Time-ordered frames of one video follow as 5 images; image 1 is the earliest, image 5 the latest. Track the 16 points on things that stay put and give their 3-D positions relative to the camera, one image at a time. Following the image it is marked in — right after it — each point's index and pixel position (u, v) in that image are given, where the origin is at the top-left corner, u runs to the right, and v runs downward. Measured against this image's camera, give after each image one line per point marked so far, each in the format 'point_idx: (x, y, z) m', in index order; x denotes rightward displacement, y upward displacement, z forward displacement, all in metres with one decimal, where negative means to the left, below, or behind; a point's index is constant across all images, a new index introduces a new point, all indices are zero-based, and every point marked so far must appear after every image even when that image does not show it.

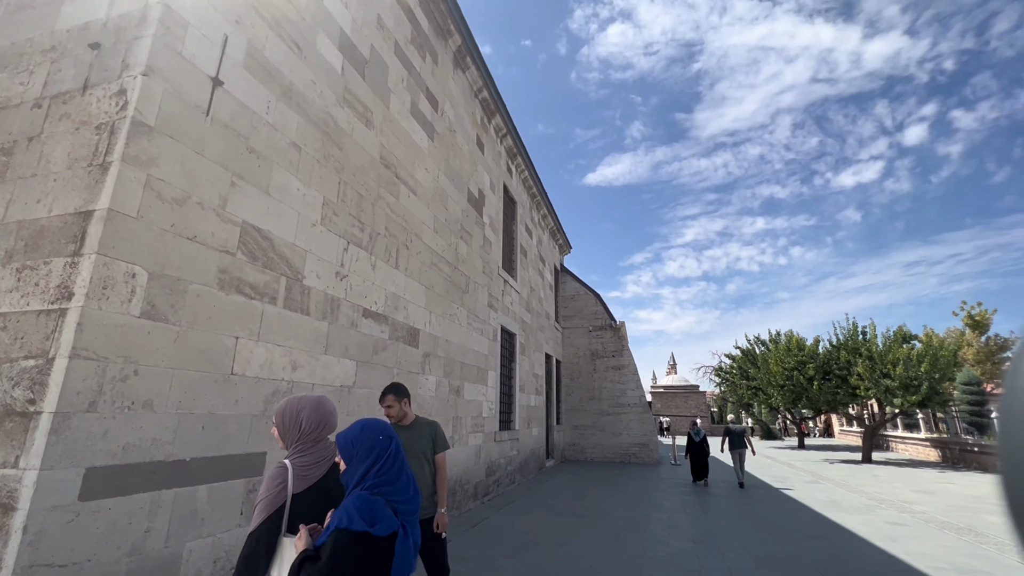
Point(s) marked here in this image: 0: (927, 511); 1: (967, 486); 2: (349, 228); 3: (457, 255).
0: (+7.3, -3.9, +8.2) m
1: (+11.0, -4.8, +11.3) m
2: (-1.8, +0.6, +5.0) m
3: (-0.9, +0.6, +8.0) m
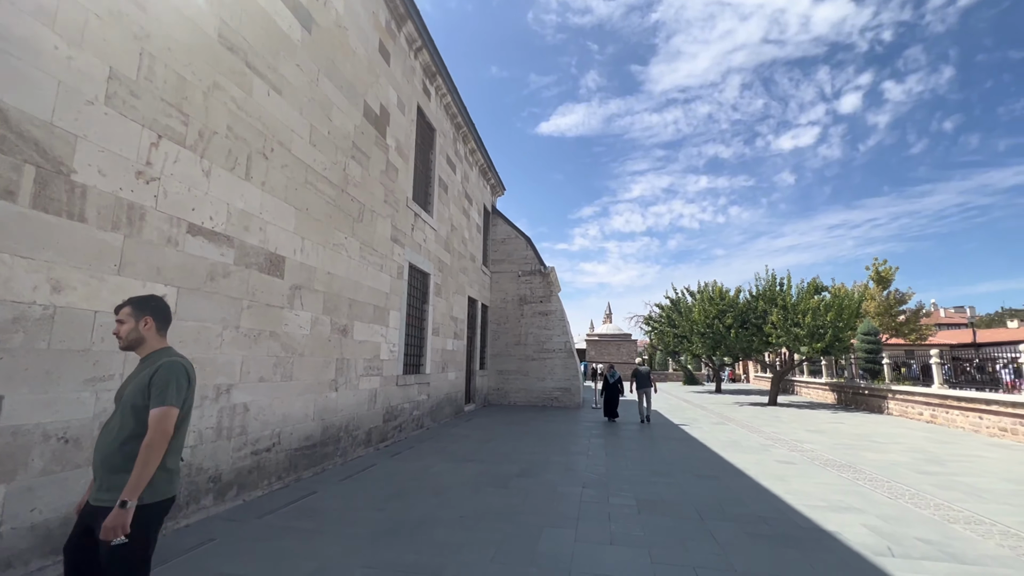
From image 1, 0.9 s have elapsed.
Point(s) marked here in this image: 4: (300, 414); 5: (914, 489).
0: (+5.6, -3.0, +8.6) m
1: (+8.9, -3.6, +12.2) m
2: (-2.9, +1.4, +3.9) m
3: (-2.4, +1.6, +6.9) m
4: (-2.6, -1.5, +5.7) m
5: (+5.0, -2.5, +5.9) m
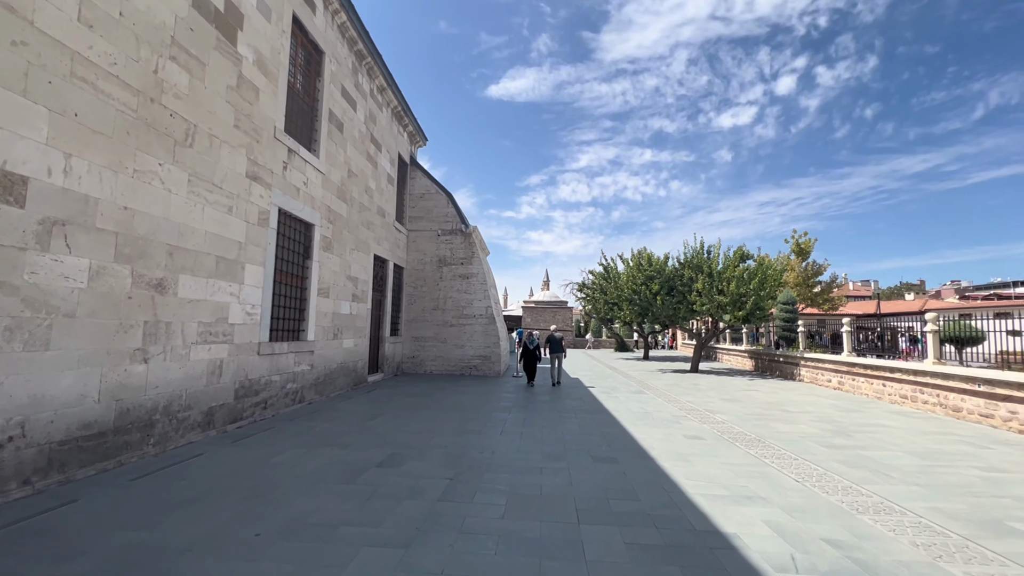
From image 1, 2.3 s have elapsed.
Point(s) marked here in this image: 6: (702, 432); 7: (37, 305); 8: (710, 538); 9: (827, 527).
0: (+3.7, -2.3, +8.1) m
1: (+6.6, -2.7, +12.1) m
2: (-4.1, +1.9, +2.2) m
3: (-3.9, +2.3, +5.3) m
4: (-4.0, -1.0, +4.3) m
5: (+3.5, -2.1, +5.3) m
6: (+2.9, -2.2, +7.2) m
7: (-4.0, -0.1, +4.0) m
8: (+1.5, -1.8, +3.4) m
9: (+2.5, -1.9, +3.7) m
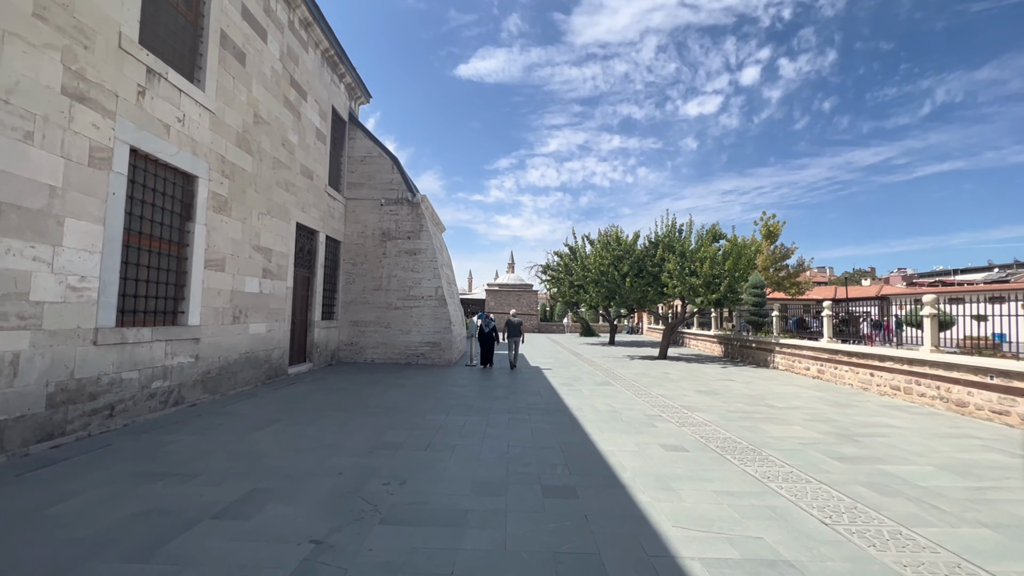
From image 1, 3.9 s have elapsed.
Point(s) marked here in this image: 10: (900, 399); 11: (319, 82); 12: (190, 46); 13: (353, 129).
0: (+2.8, -1.9, +6.8) m
1: (+5.5, -2.3, +10.9) m
2: (-4.5, +2.1, +0.2) m
3: (-4.6, +2.6, +3.2) m
4: (-4.6, -0.7, +2.3) m
5: (+2.8, -1.8, +4.0) m
6: (+2.1, -1.9, +5.8) m
7: (-4.6, +0.1, +2.0) m
8: (+0.9, -1.6, +1.9) m
9: (+1.9, -1.7, +2.3) m
10: (+7.5, -2.1, +9.0) m
11: (-4.7, +5.0, +11.4) m
12: (-4.9, +3.7, +7.1) m
13: (-4.6, +4.6, +13.7) m
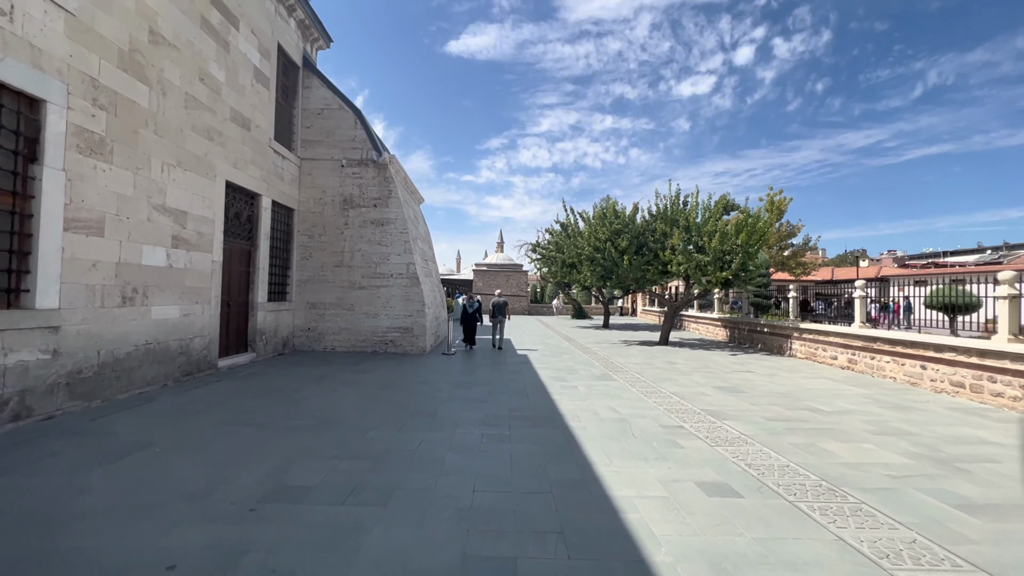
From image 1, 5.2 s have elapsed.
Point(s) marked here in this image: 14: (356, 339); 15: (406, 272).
0: (+2.6, -1.6, +5.1) m
1: (+5.1, -1.8, +9.3) m
2: (-4.6, +2.2, -1.8) m
3: (-4.8, +2.8, +1.2) m
4: (-4.8, -0.5, +0.5) m
5: (+2.6, -1.6, +2.3) m
6: (+1.9, -1.6, +4.1) m
7: (-4.7, +0.3, +0.1) m
8: (+0.7, -1.5, +0.2) m
9: (+1.7, -1.5, +0.5) m
10: (+7.1, -1.7, +7.4) m
11: (-5.0, +5.5, +9.3) m
12: (-5.1, +4.0, +5.0) m
13: (-5.0, +5.2, +11.6) m
14: (-3.6, -1.2, +11.2) m
15: (-2.5, +0.4, +11.2) m
